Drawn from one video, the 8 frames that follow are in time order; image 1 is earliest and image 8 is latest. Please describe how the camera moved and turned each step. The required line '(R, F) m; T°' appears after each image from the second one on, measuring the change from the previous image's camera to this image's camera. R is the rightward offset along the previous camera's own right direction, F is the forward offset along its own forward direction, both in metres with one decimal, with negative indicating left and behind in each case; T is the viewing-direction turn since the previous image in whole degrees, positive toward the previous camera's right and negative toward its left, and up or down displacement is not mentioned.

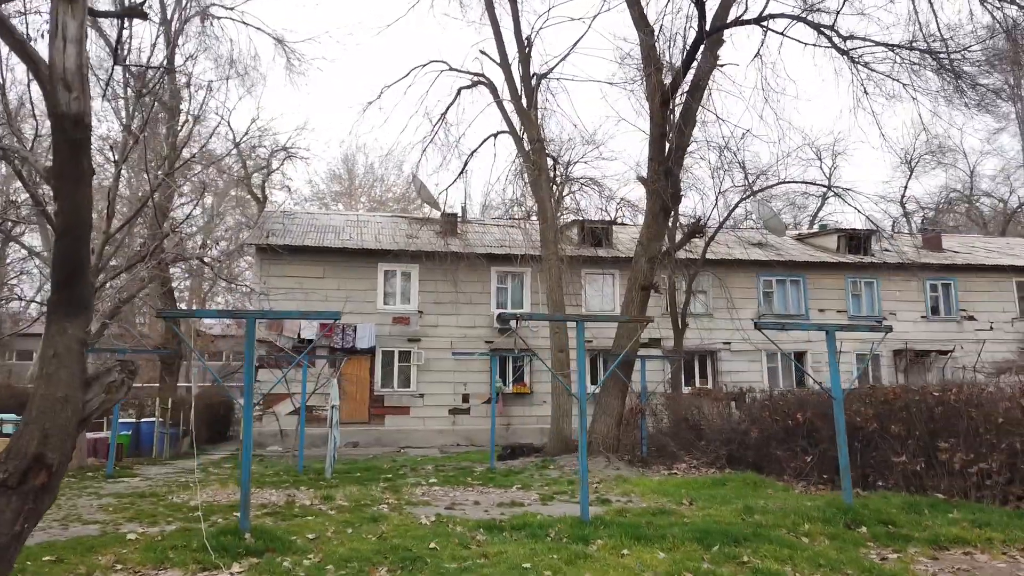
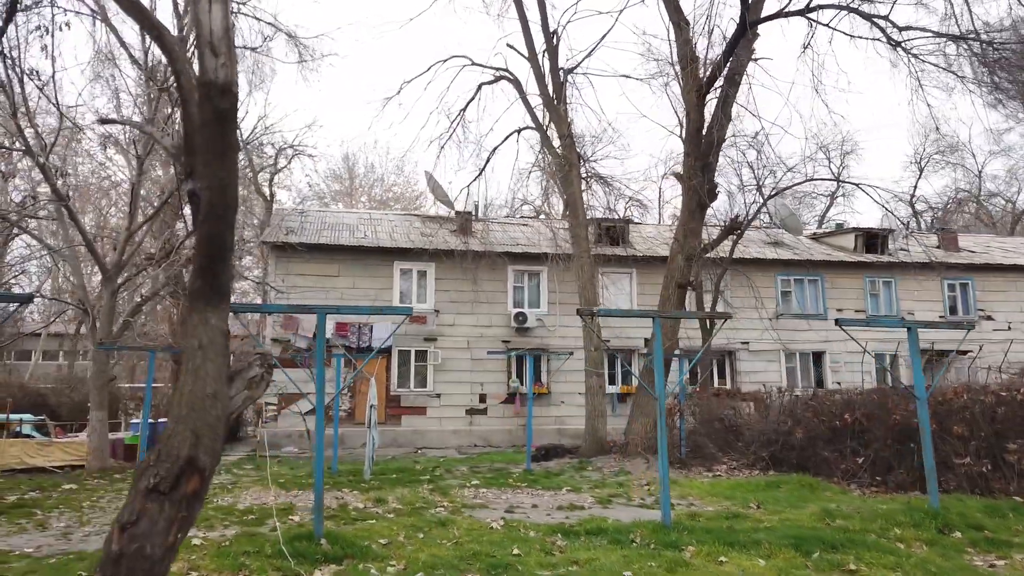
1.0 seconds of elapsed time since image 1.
(-0.7, +0.3) m; 0°
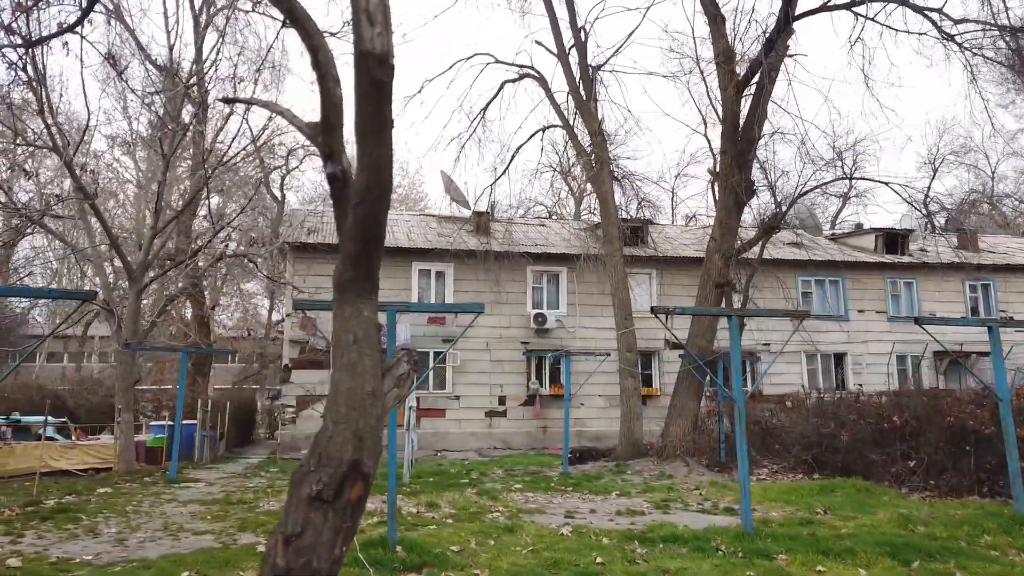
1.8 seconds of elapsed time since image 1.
(-0.6, +0.2) m; 0°
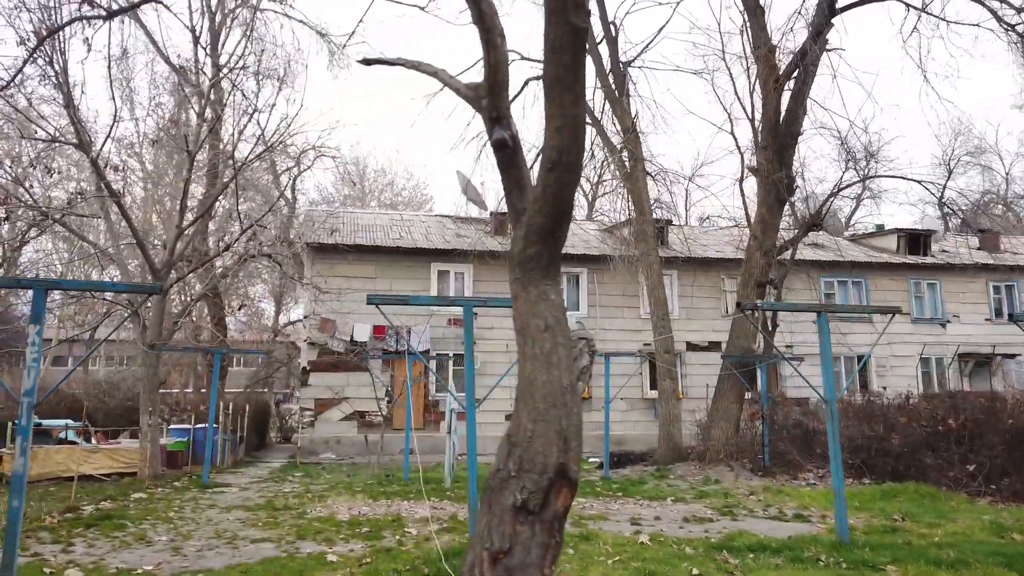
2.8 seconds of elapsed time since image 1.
(-0.6, +0.3) m; 0°
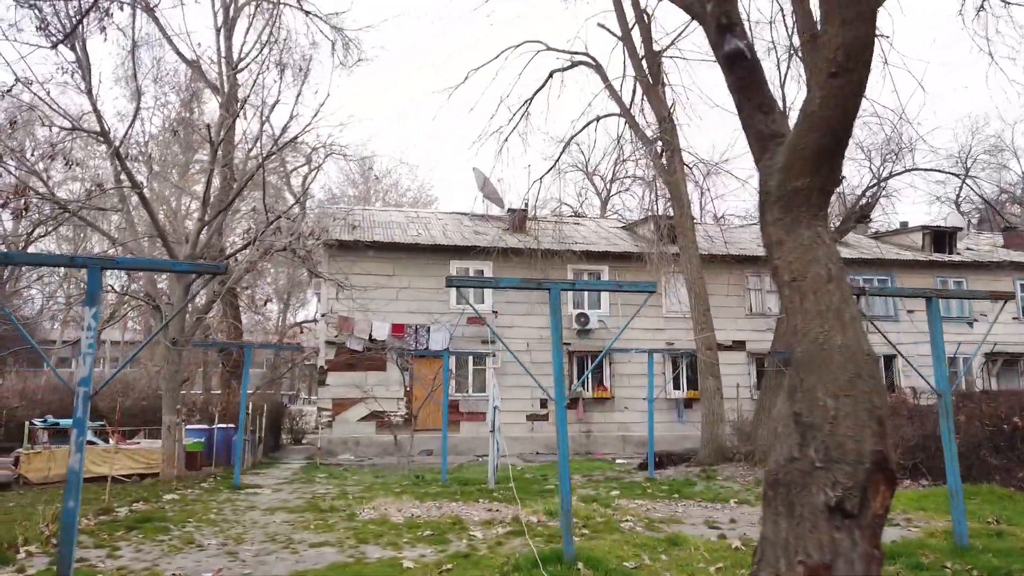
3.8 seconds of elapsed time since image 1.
(-0.6, +0.5) m; 0°
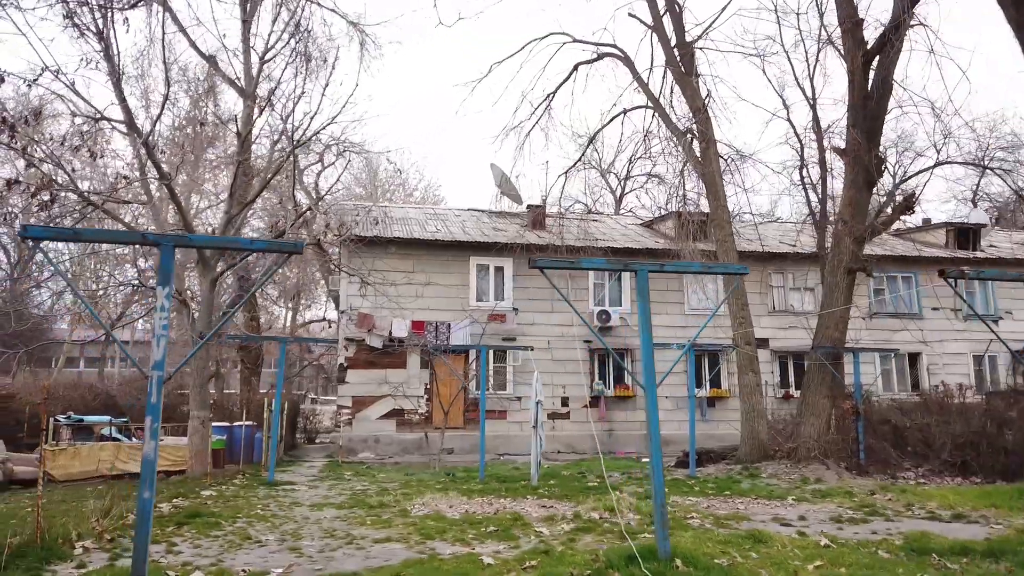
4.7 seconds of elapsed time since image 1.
(-0.5, +0.3) m; 0°
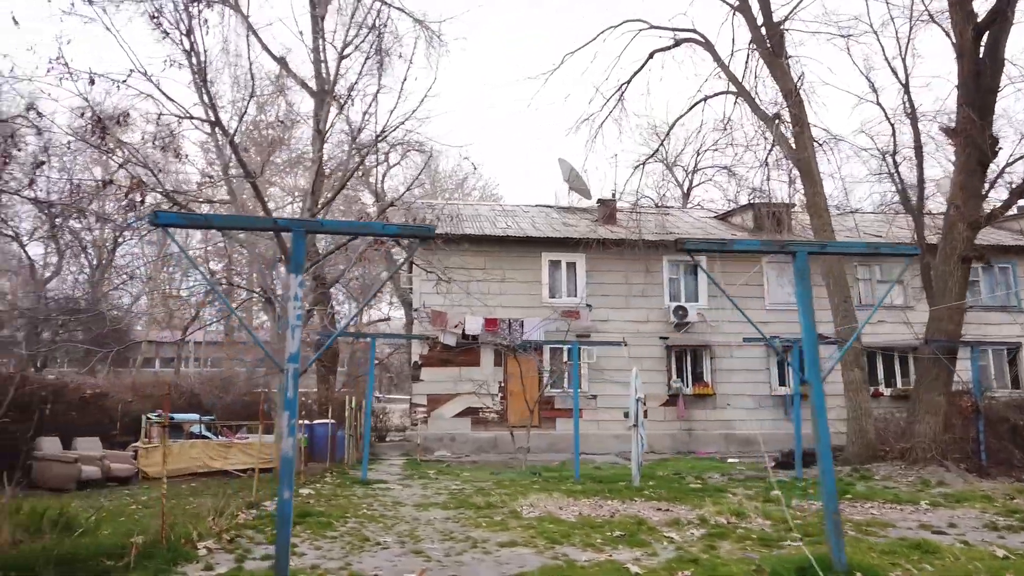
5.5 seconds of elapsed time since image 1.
(-0.5, +0.3) m; -4°
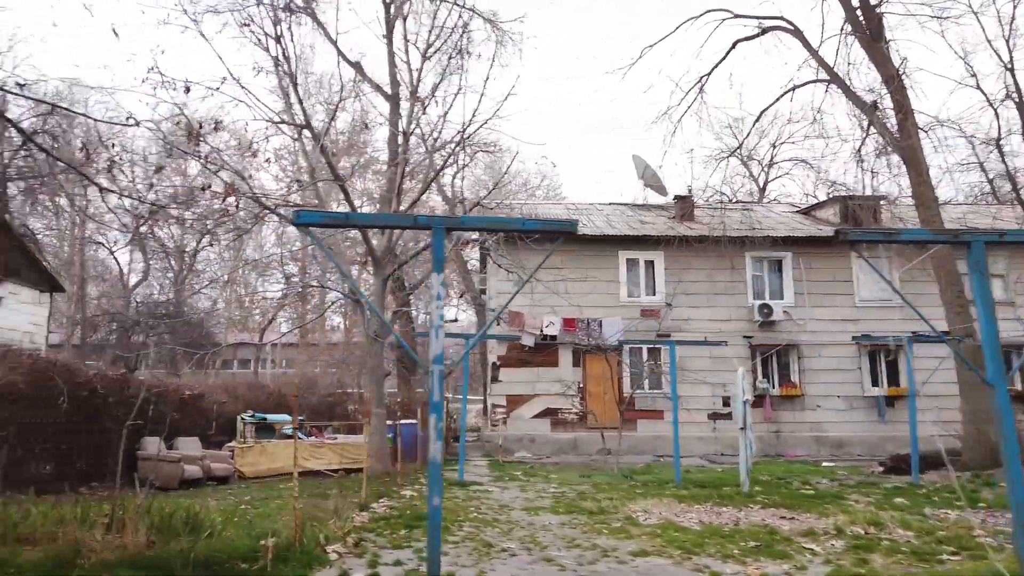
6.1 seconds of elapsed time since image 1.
(-0.5, +0.2) m; -5°
